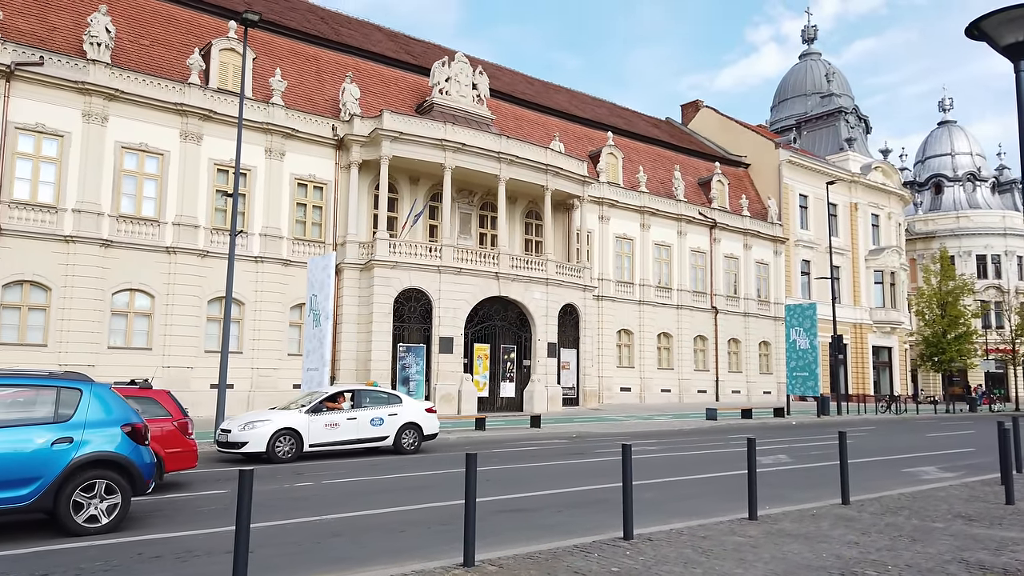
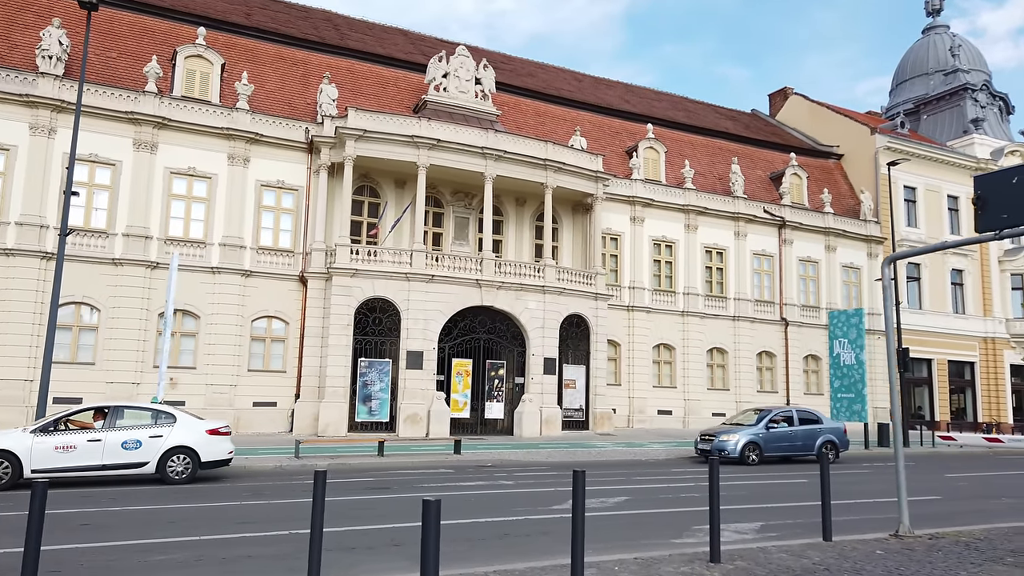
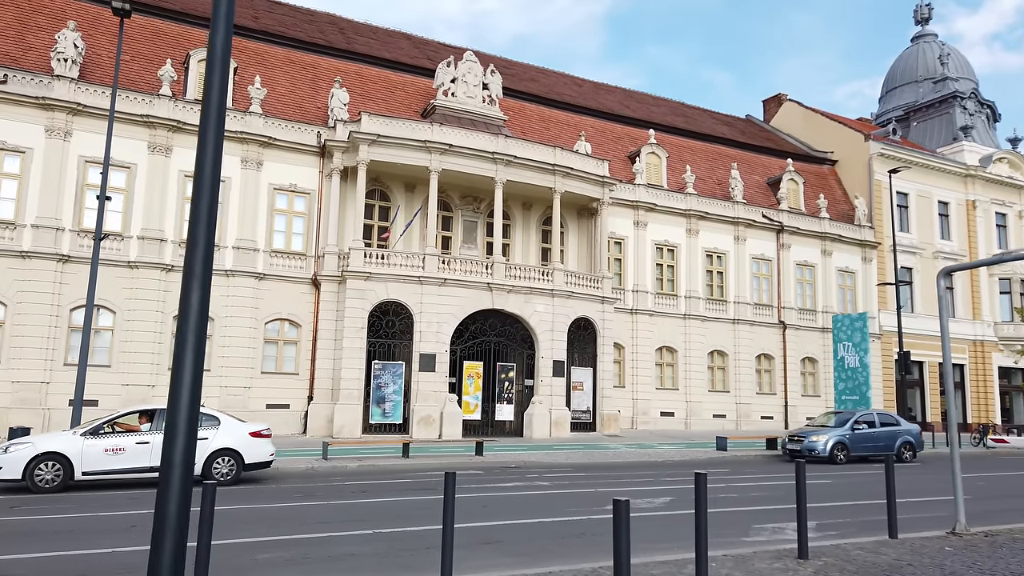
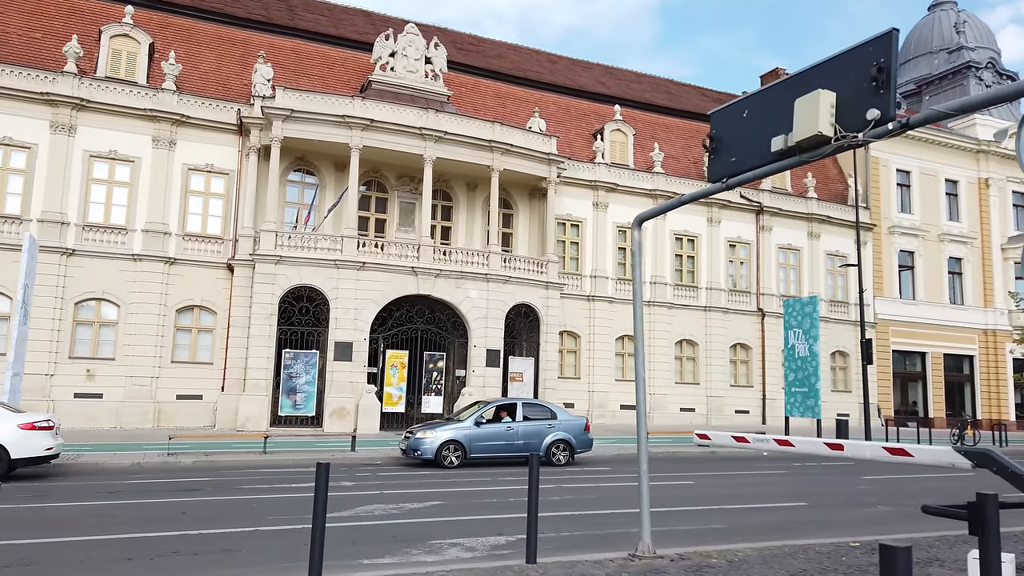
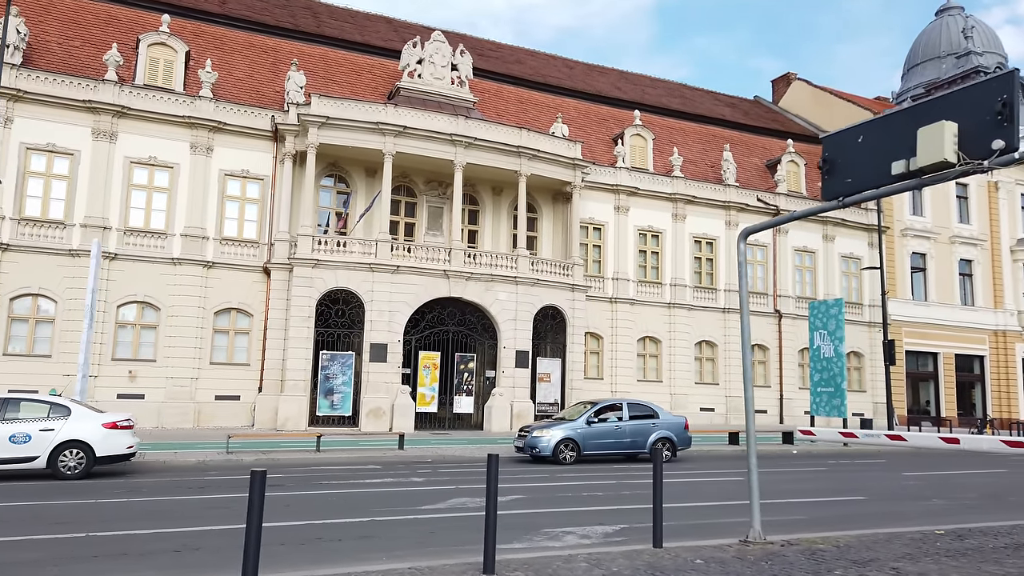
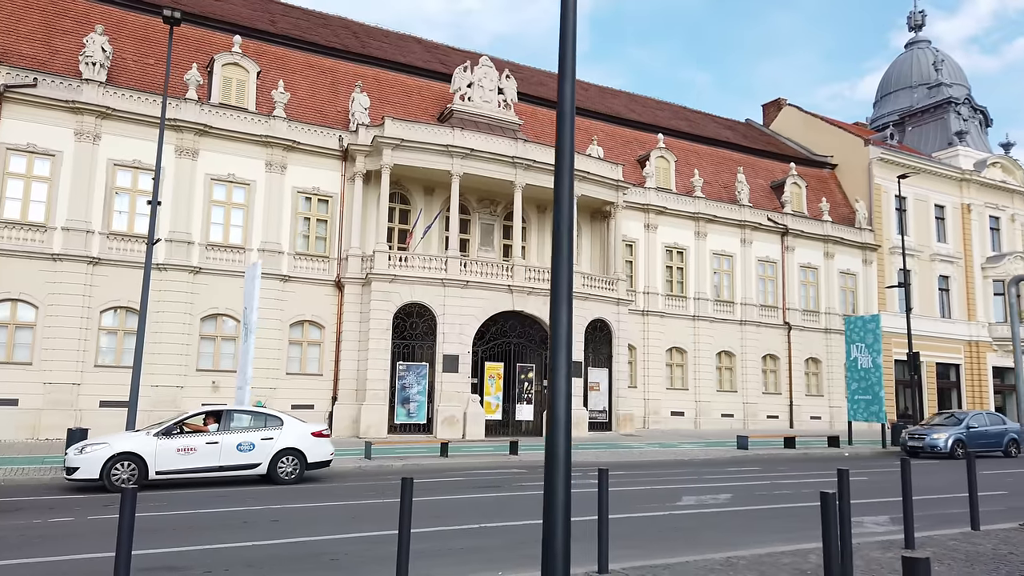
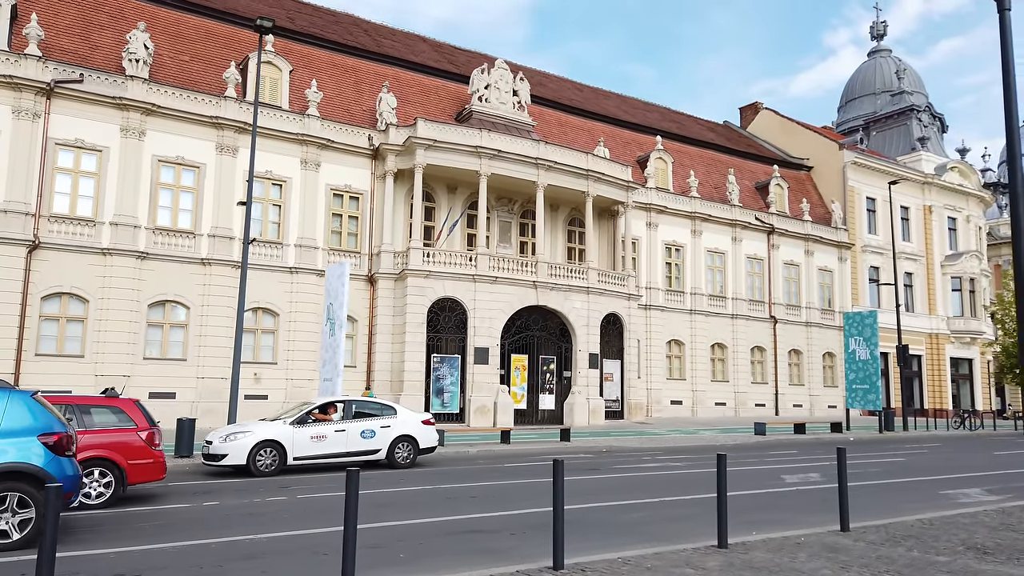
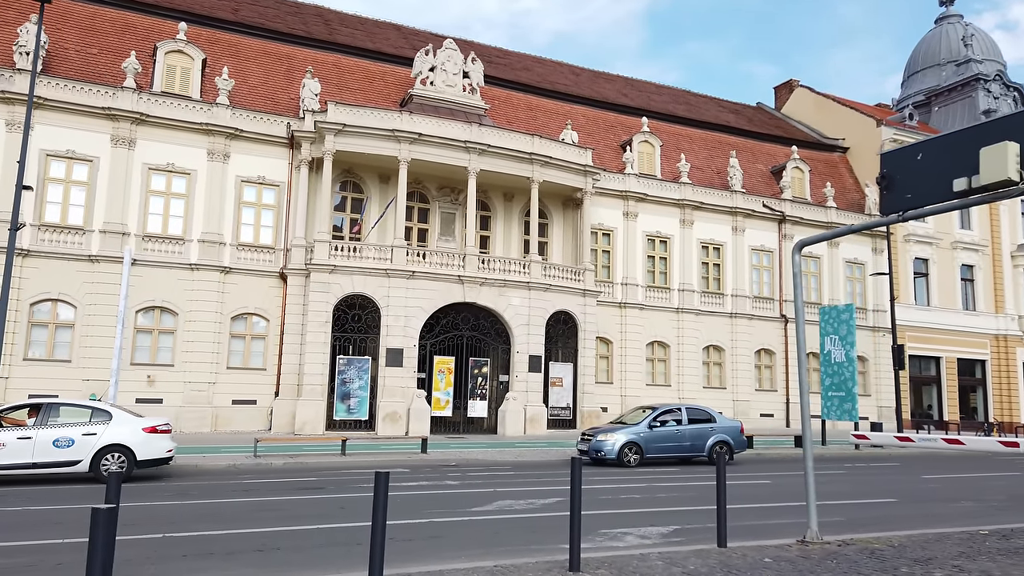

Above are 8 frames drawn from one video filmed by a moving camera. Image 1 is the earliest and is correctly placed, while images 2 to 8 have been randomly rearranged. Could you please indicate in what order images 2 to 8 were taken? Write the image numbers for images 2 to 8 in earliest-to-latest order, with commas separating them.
7, 6, 3, 2, 8, 5, 4
